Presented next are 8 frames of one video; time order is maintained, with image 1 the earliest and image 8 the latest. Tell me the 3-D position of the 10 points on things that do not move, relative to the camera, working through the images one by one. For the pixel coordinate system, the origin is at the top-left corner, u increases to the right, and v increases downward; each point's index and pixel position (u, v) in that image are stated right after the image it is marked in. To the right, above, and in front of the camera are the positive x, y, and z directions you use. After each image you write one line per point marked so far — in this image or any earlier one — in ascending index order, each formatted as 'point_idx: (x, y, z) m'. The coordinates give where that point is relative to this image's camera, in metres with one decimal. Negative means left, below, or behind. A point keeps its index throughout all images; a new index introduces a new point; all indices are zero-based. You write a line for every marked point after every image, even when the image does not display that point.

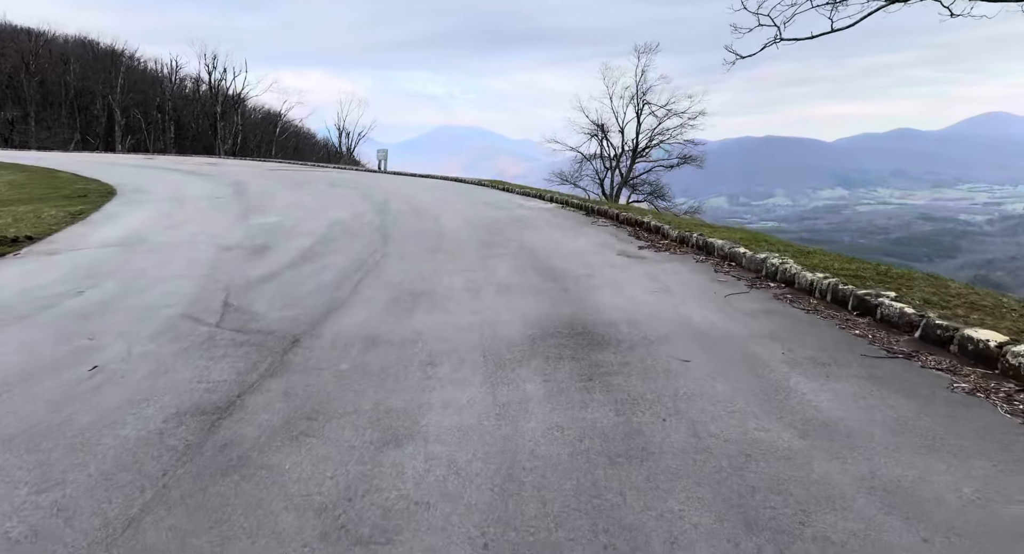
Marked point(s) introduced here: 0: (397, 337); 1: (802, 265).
0: (-0.9, -0.5, +4.8) m
1: (+2.9, +0.1, +6.4) m
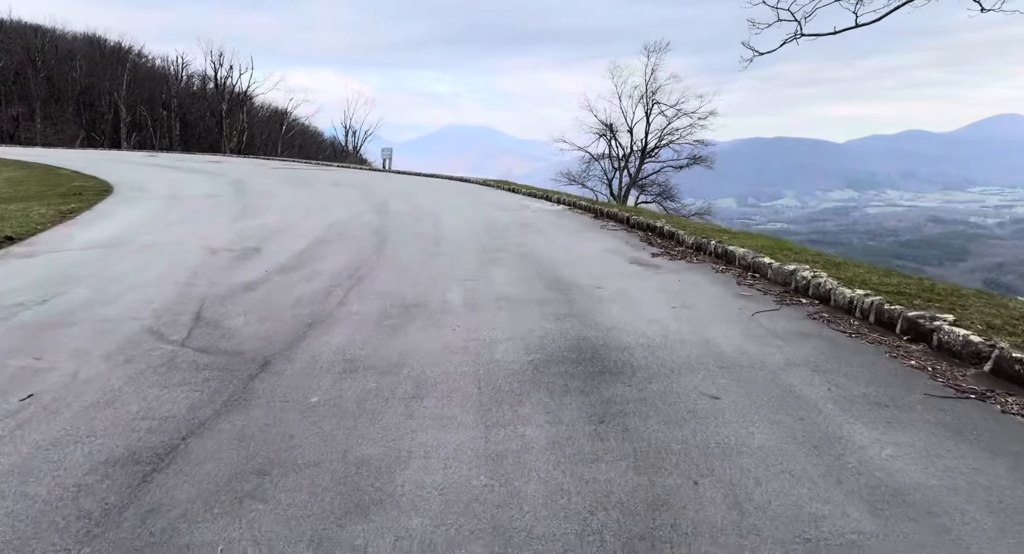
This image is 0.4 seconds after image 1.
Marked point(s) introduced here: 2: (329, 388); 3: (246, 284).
0: (-0.9, -0.6, +4.2) m
1: (+2.9, 0.0, +5.8) m
2: (-1.1, -0.6, +3.7) m
3: (-2.9, -0.1, +7.0) m
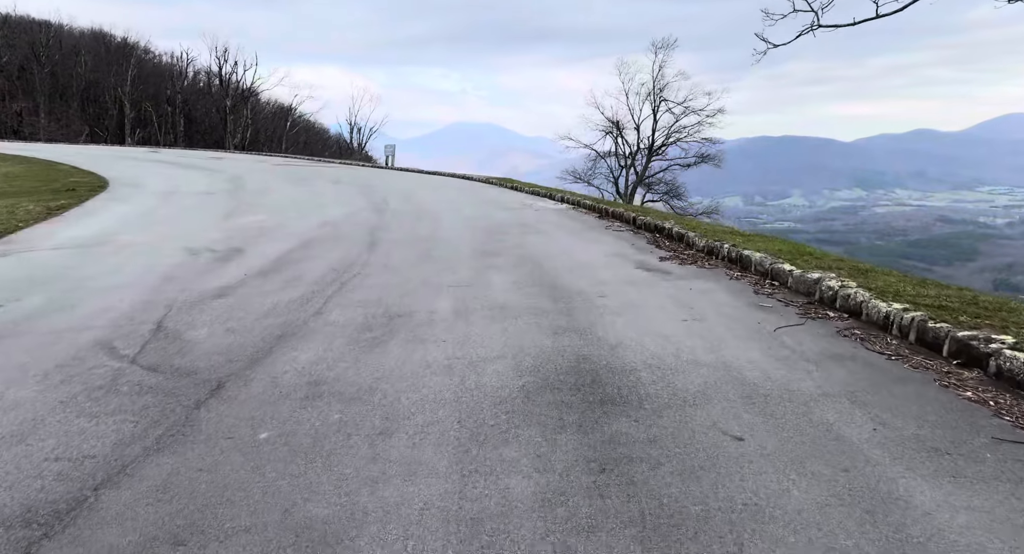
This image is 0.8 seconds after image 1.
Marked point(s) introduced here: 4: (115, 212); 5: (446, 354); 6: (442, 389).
0: (-0.9, -0.6, +3.7) m
1: (+2.9, -0.1, +5.2) m
2: (-1.1, -0.7, +3.2) m
3: (-3.0, -0.1, +6.5) m
4: (-9.0, +1.5, +14.4) m
5: (-0.4, -0.5, +4.2) m
6: (-0.4, -0.6, +3.6) m
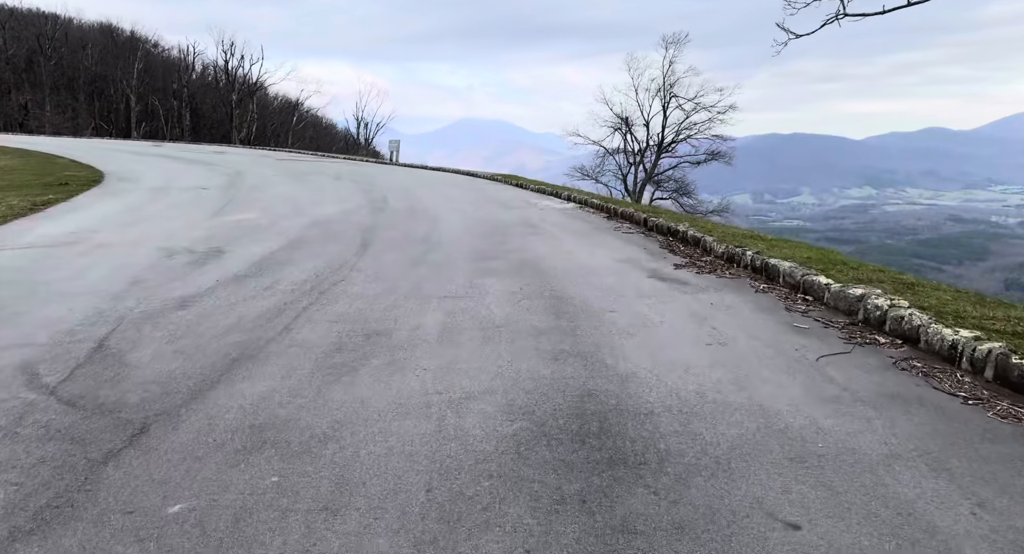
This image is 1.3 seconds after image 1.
0: (-1.0, -0.7, +3.0) m
1: (+2.8, -0.2, +4.5) m
2: (-1.2, -0.8, +2.5) m
3: (-3.0, -0.2, +5.8) m
4: (-9.0, +1.5, +13.8) m
5: (-0.5, -0.6, +3.6) m
6: (-0.5, -0.7, +2.9) m
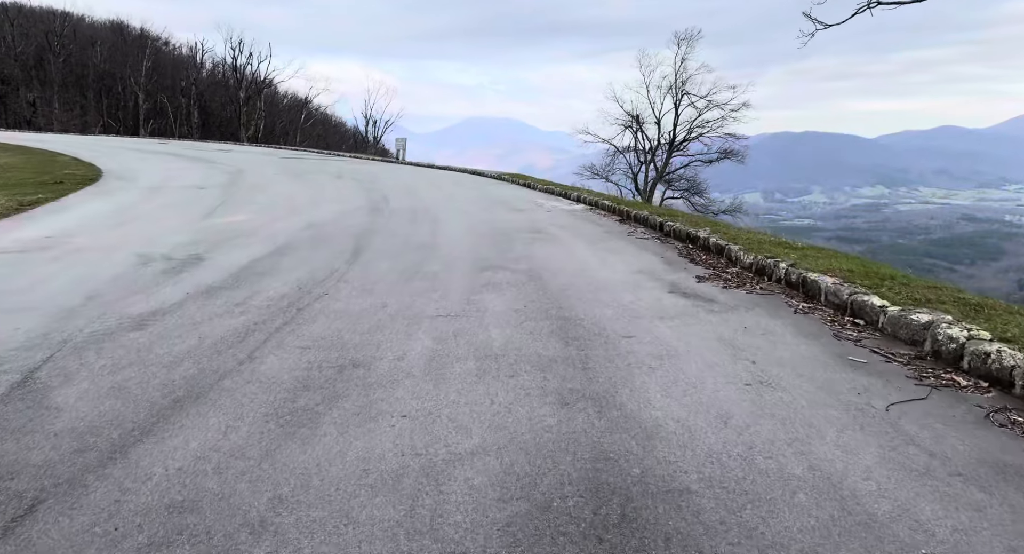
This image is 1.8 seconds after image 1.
0: (-1.0, -0.9, +2.3) m
1: (+2.8, -0.4, +3.7) m
2: (-1.2, -0.9, +1.8) m
3: (-3.0, -0.3, +5.2) m
4: (-8.8, +1.4, +13.2) m
5: (-0.5, -0.7, +2.9) m
6: (-0.5, -0.9, +2.2) m
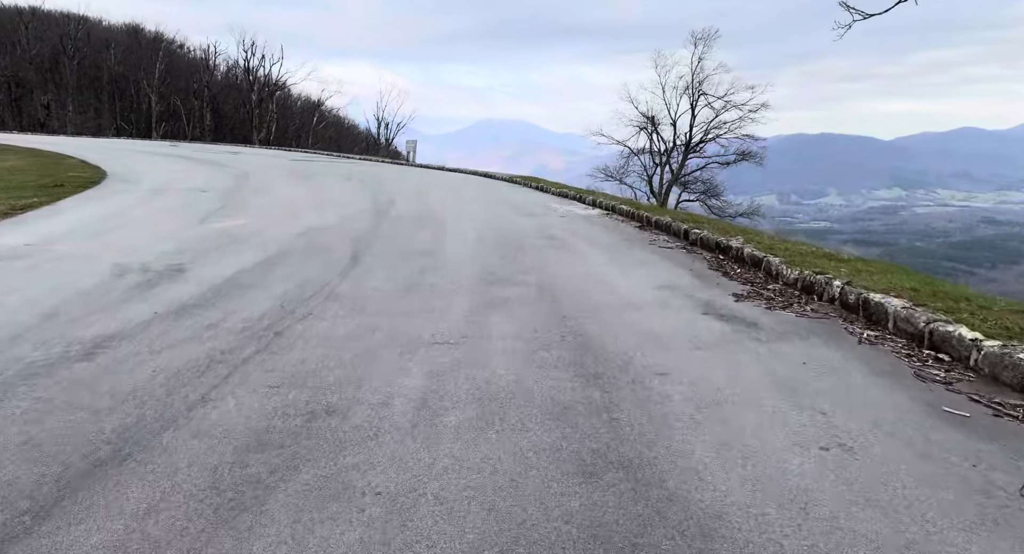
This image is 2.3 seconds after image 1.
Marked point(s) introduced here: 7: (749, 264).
0: (-1.0, -1.0, +1.6) m
1: (+2.9, -0.5, +2.9) m
2: (-1.2, -1.1, +1.1) m
3: (-2.9, -0.4, +4.5) m
4: (-8.6, +1.3, +12.7) m
5: (-0.5, -0.9, +2.1) m
6: (-0.5, -1.0, +1.5) m
7: (+2.5, +0.1, +6.6) m
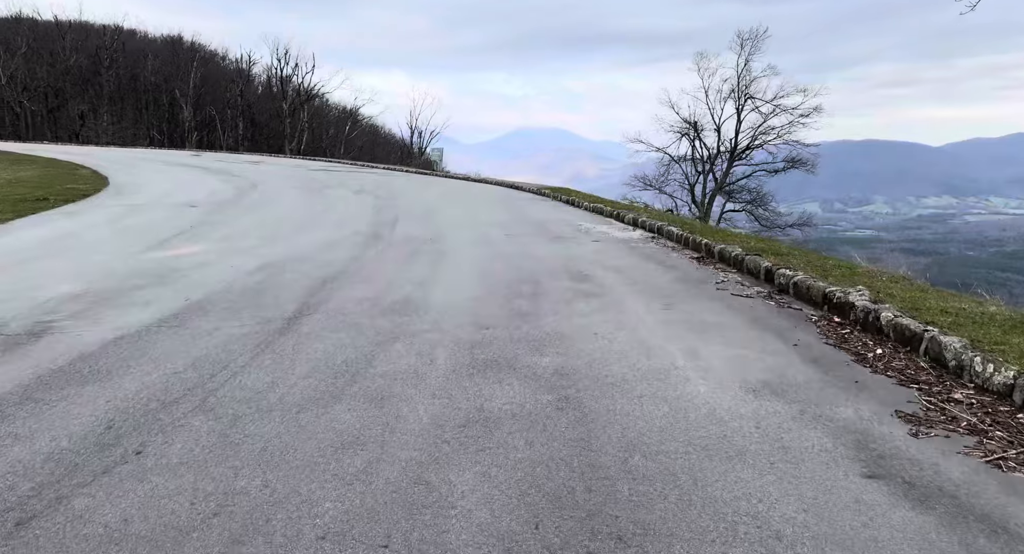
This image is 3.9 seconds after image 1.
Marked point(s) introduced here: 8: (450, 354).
0: (-1.3, -1.4, -0.7) m
1: (+2.7, -1.0, +0.4) m
2: (-1.5, -1.5, -1.2) m
3: (-3.0, -0.9, +2.3) m
4: (-8.2, +0.7, +10.8) m
5: (-0.7, -1.3, -0.2) m
6: (-0.7, -1.5, -0.8) m
7: (+2.5, -0.4, +4.1) m
8: (-0.4, -0.5, +4.3) m
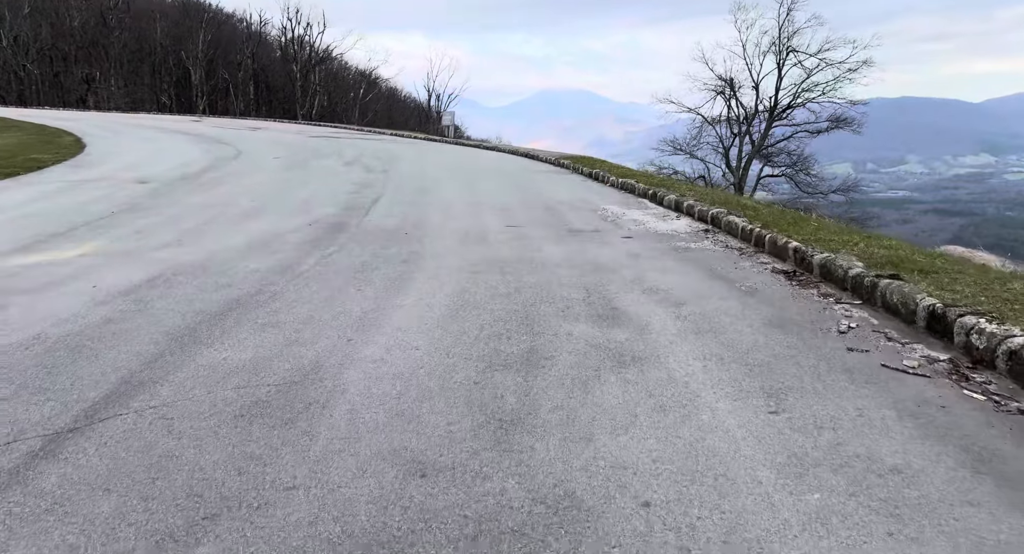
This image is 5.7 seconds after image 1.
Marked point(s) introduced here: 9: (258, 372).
0: (-1.6, -2.1, -3.2) m
1: (+2.4, -1.6, -2.2) m
2: (-1.9, -2.2, -3.6) m
3: (-3.2, -1.4, -0.2) m
4: (-8.1, +0.7, +8.4) m
5: (-1.1, -2.0, -2.7) m
6: (-1.1, -2.1, -3.3) m
7: (+2.3, -0.8, +1.4) m
8: (-0.6, -0.9, +1.7) m
9: (-1.4, -0.5, +3.4) m
